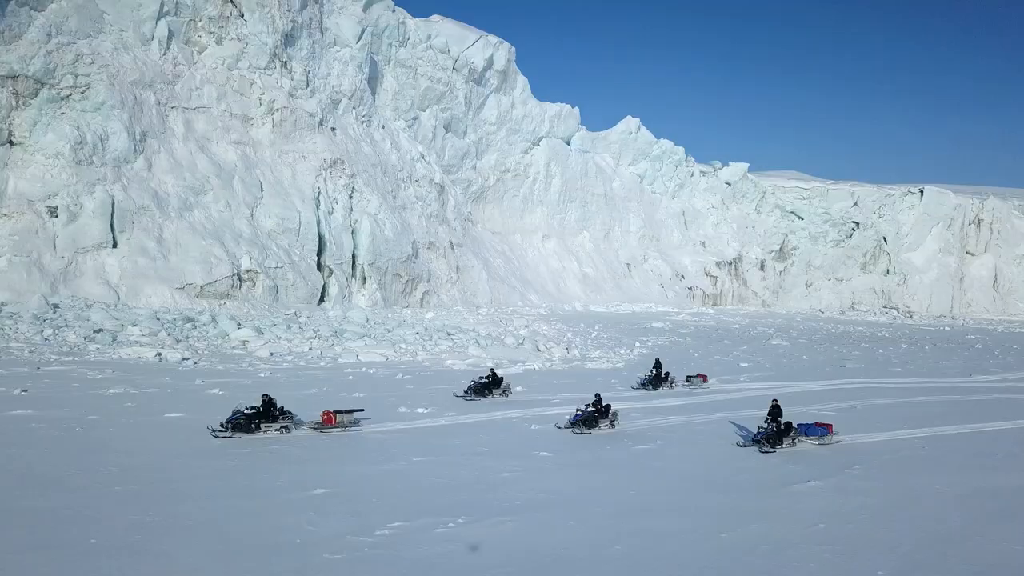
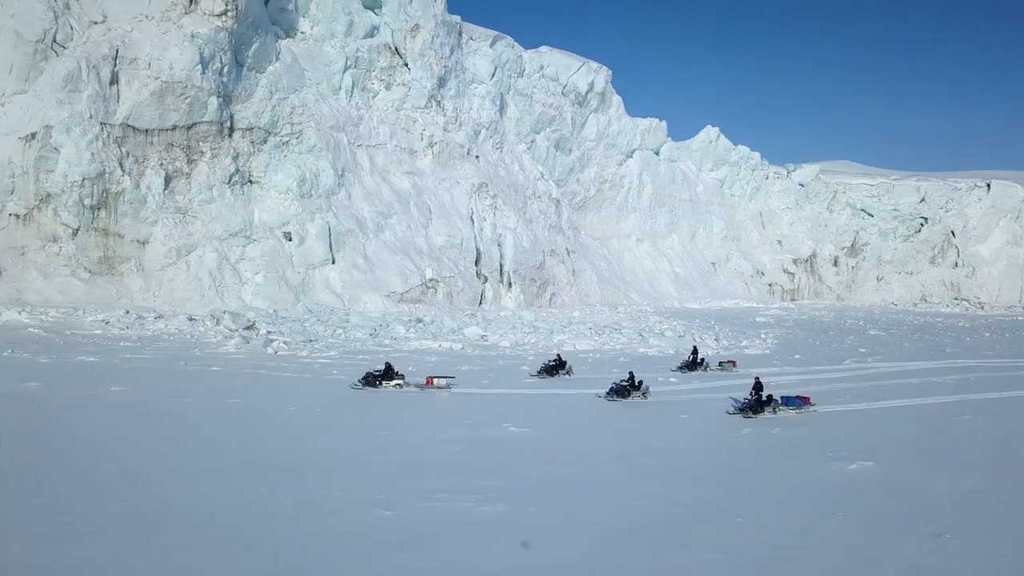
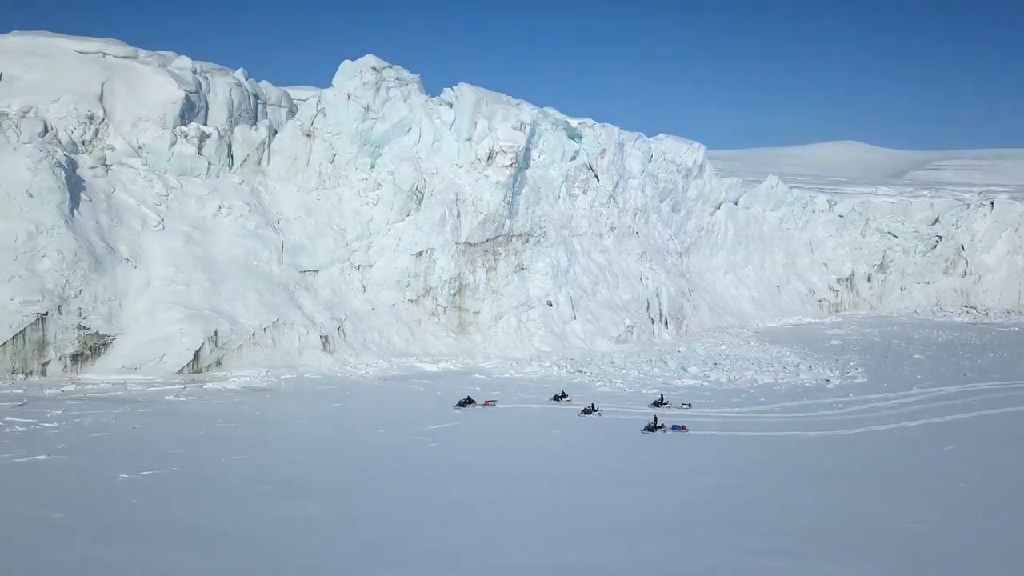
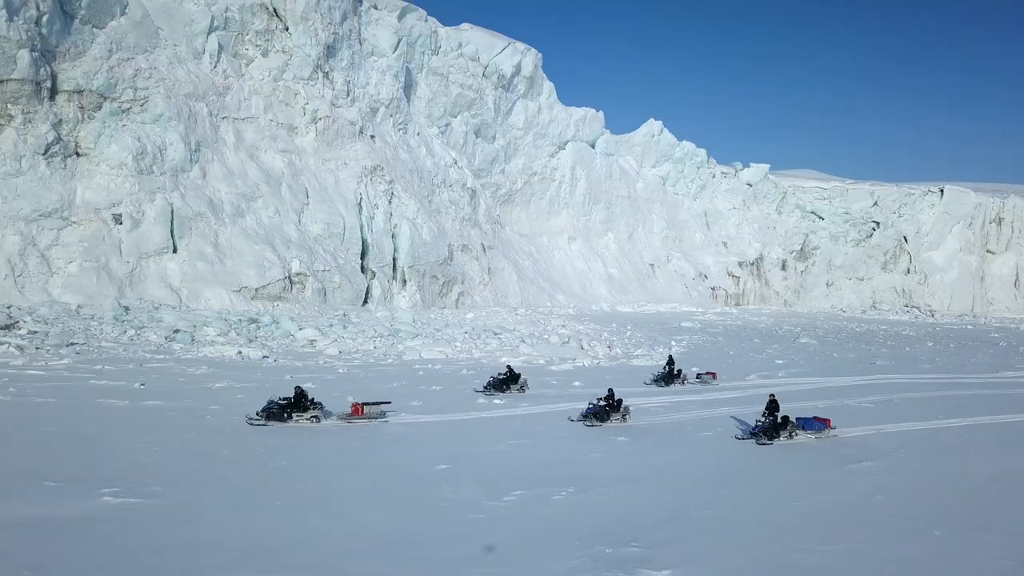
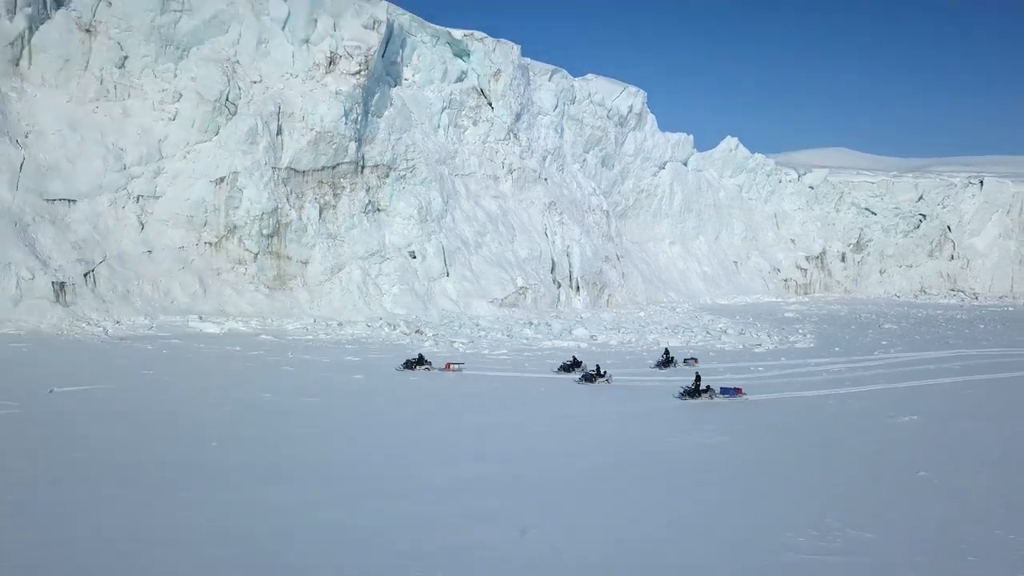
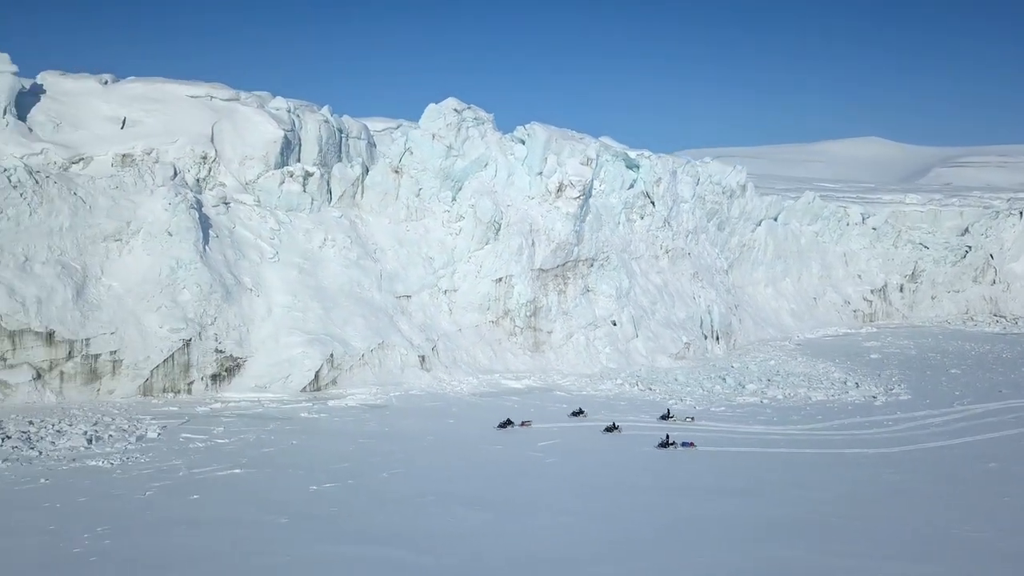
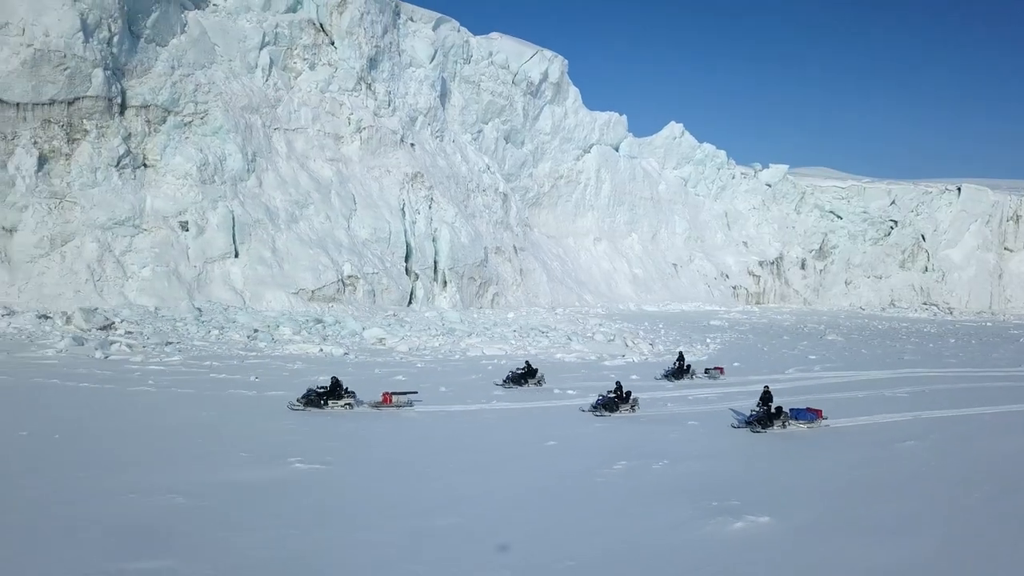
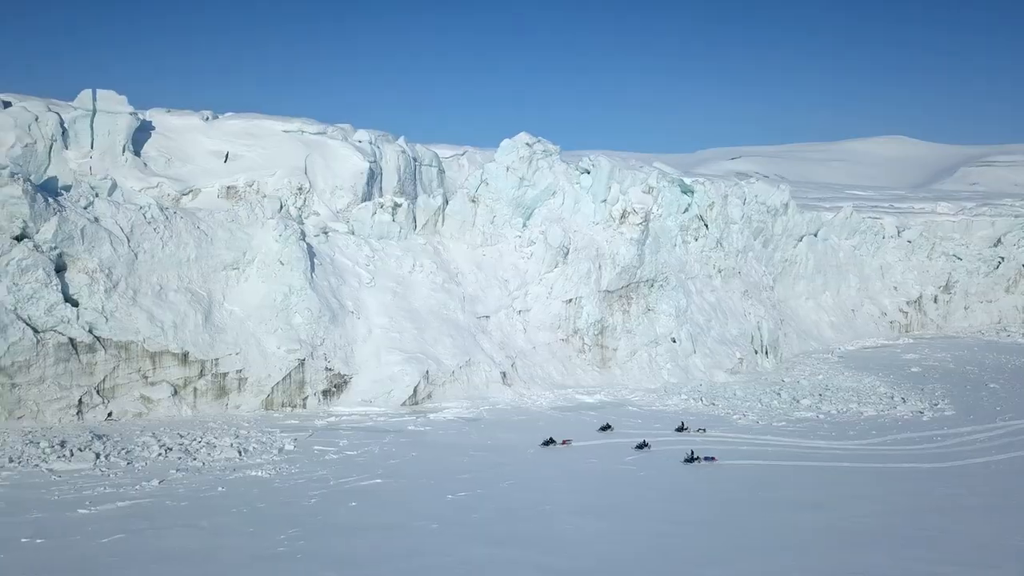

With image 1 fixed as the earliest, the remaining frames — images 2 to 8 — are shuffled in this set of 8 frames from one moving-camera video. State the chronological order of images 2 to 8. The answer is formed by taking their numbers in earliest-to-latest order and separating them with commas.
4, 7, 2, 5, 3, 6, 8
